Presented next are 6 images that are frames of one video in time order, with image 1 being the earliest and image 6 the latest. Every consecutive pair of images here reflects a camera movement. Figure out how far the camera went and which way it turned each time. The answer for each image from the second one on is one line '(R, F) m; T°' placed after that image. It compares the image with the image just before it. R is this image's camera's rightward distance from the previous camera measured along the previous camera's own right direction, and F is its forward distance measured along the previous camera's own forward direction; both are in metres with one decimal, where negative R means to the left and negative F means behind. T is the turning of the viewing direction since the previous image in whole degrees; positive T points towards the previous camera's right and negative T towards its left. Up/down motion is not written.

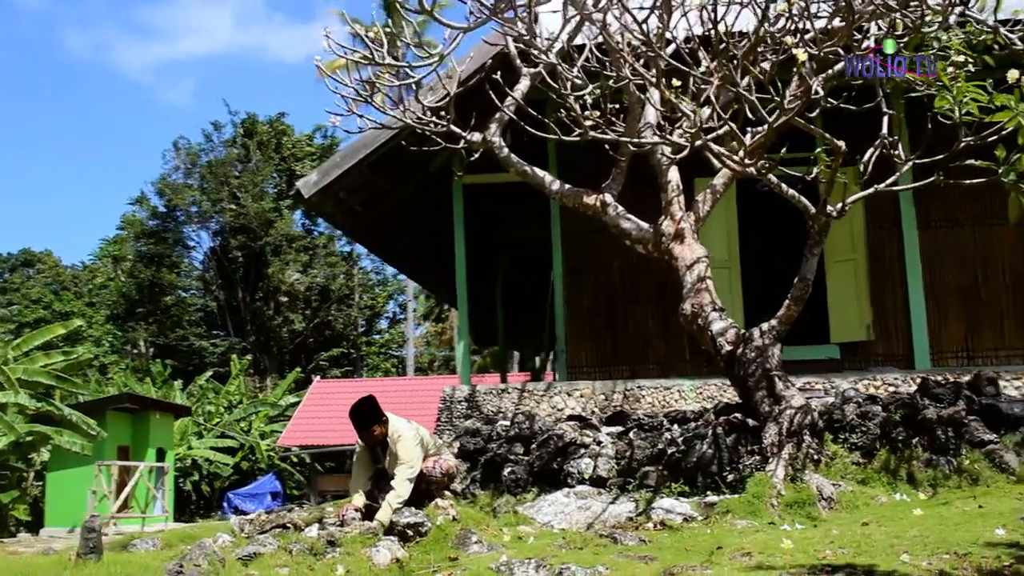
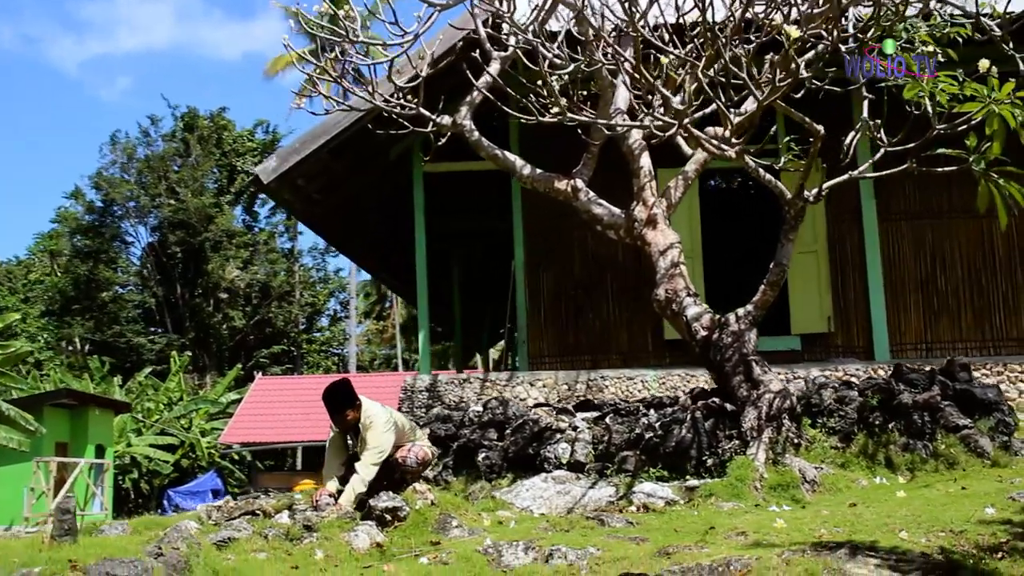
(-0.2, +0.1) m; +3°
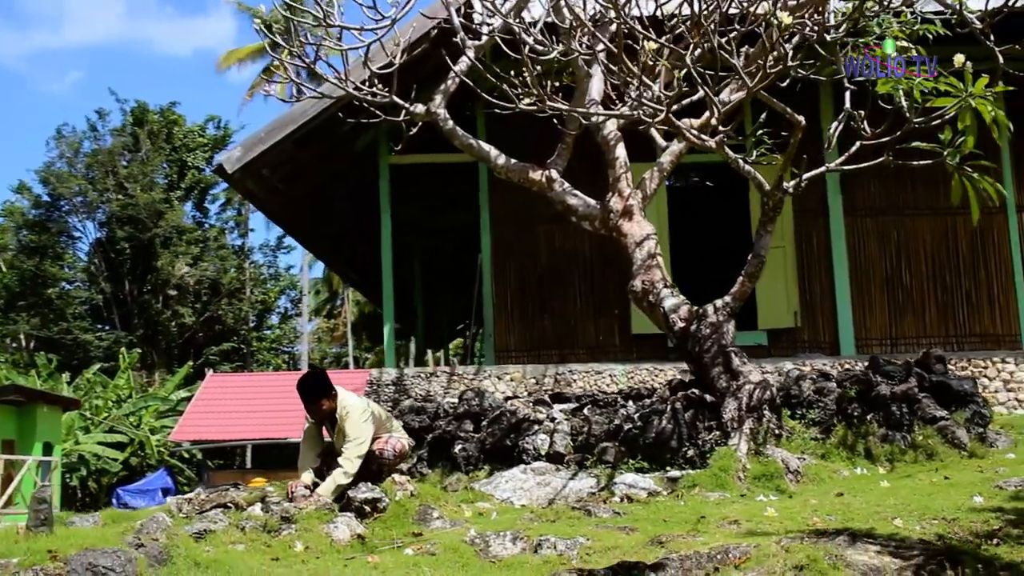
(-0.2, +0.1) m; +3°
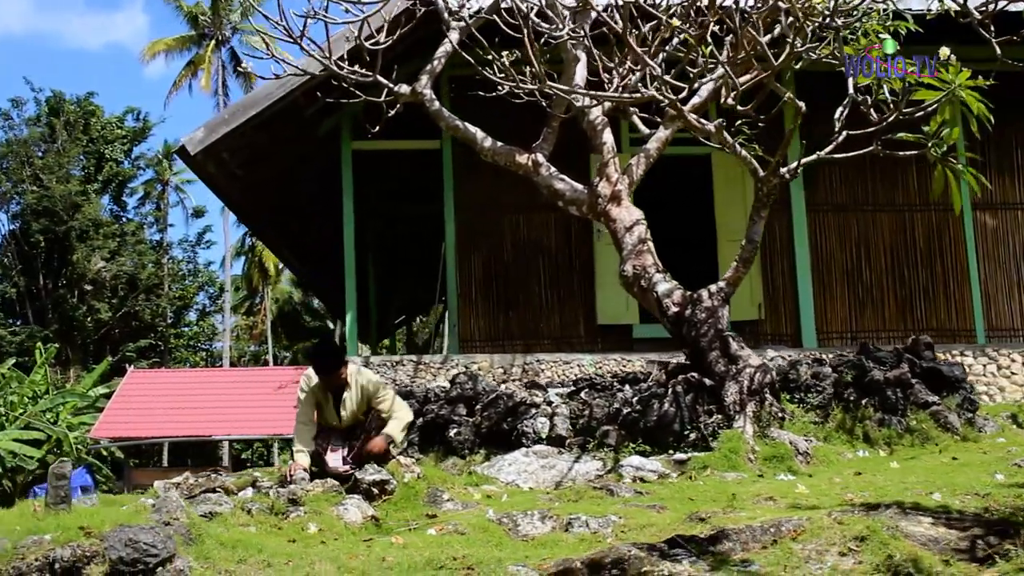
(-0.5, +0.1) m; +4°
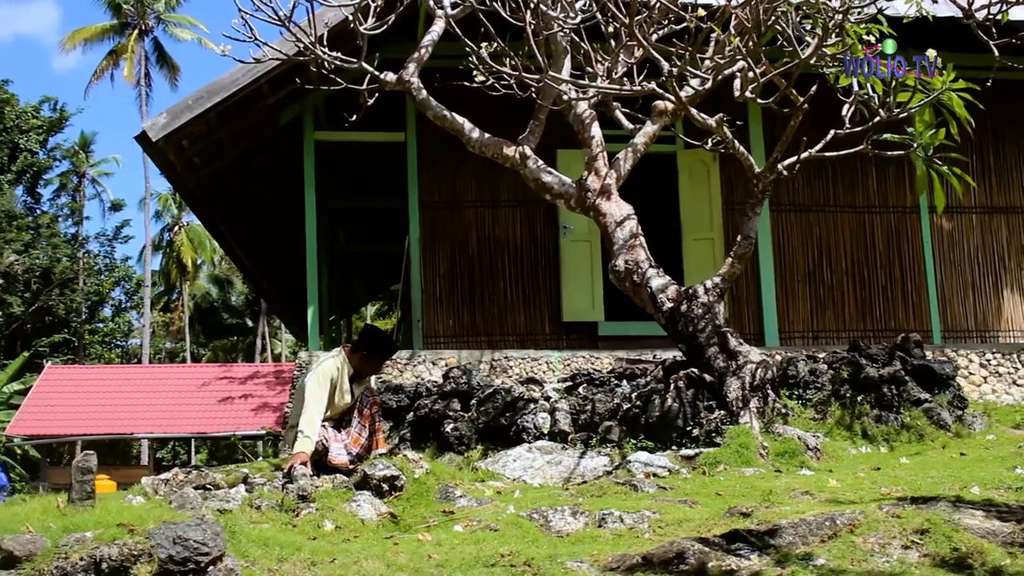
(-0.5, +0.1) m; +4°
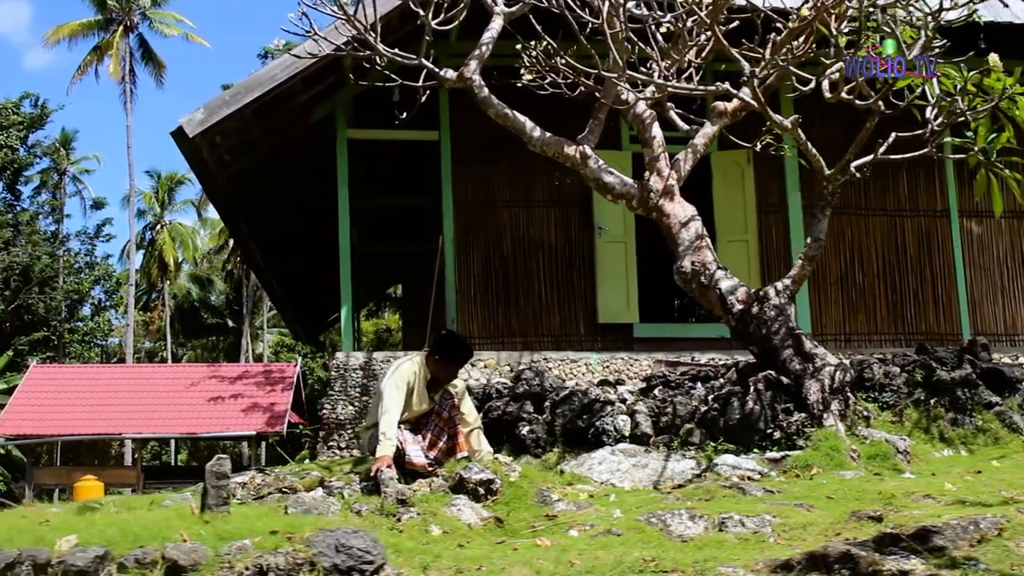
(-0.6, 0.0) m; +1°
